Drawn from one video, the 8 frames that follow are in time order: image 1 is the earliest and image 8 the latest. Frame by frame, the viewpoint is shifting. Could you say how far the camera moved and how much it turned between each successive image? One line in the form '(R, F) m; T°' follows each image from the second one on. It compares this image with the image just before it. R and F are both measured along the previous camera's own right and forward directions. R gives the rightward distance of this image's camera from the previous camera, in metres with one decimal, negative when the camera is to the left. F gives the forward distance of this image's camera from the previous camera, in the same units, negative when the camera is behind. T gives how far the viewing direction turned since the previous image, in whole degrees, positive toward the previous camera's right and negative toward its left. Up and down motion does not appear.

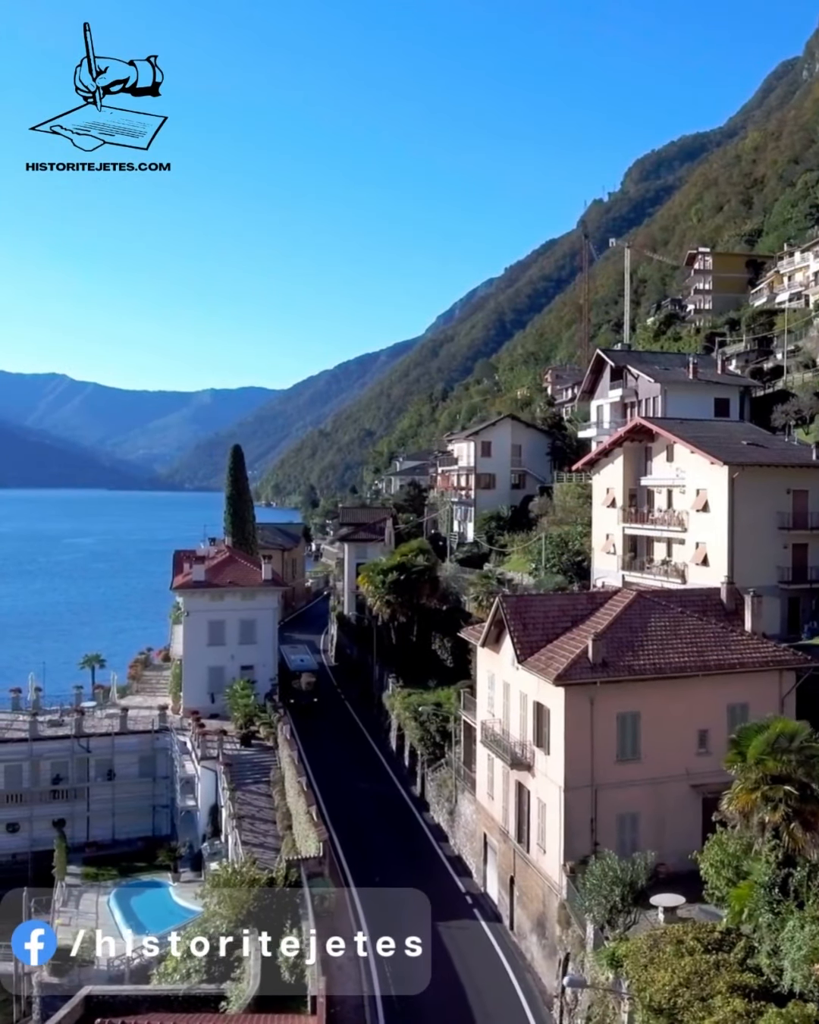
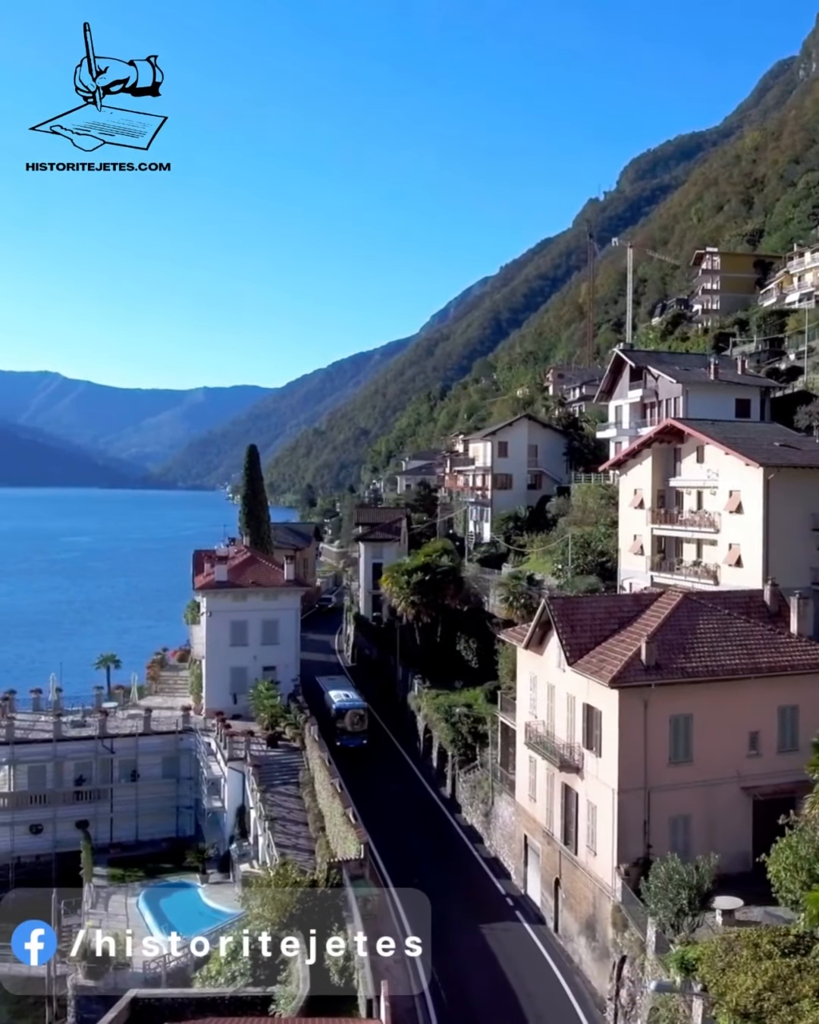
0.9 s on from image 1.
(-1.3, 0.0) m; +1°
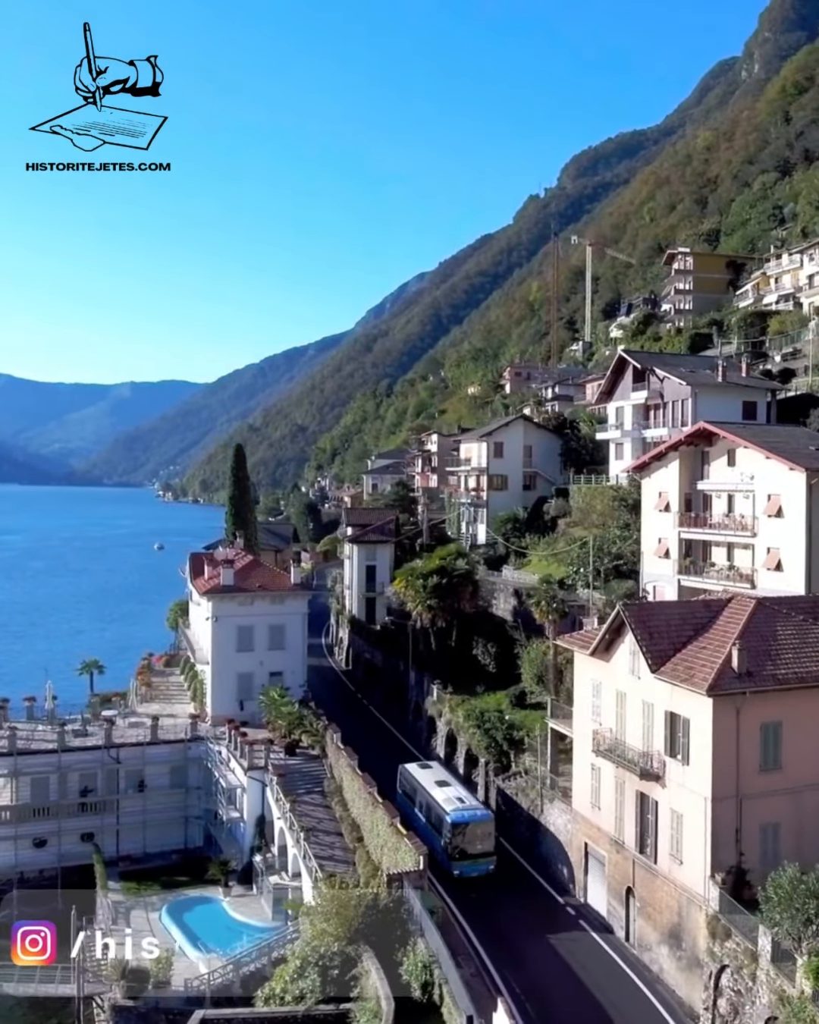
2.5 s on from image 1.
(-3.3, +0.7) m; +4°
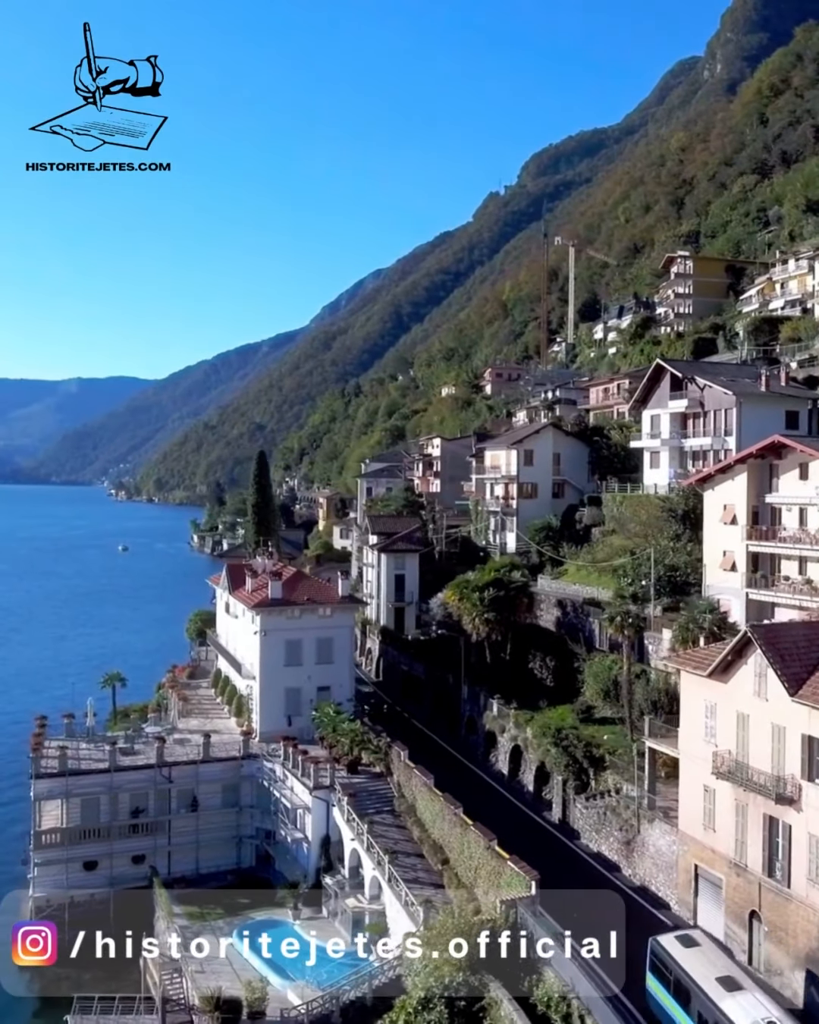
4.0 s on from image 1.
(-4.0, +0.7) m; +4°
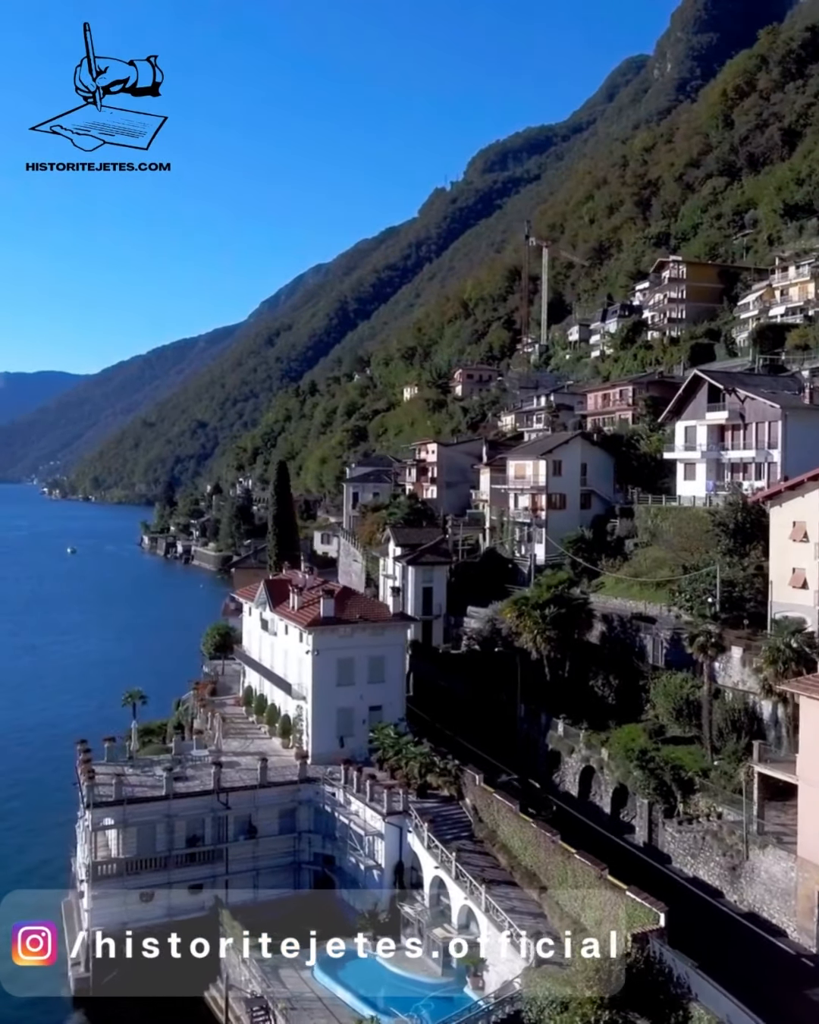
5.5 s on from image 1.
(-4.7, +1.1) m; +5°
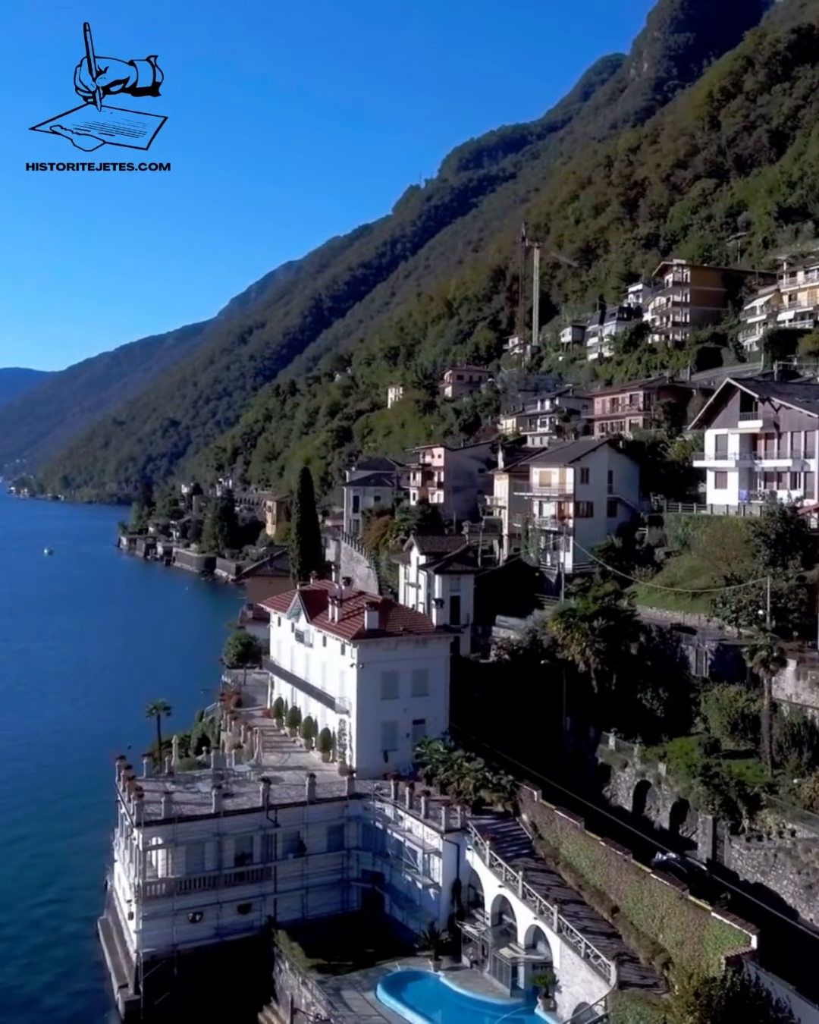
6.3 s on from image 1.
(-3.0, +0.7) m; +3°
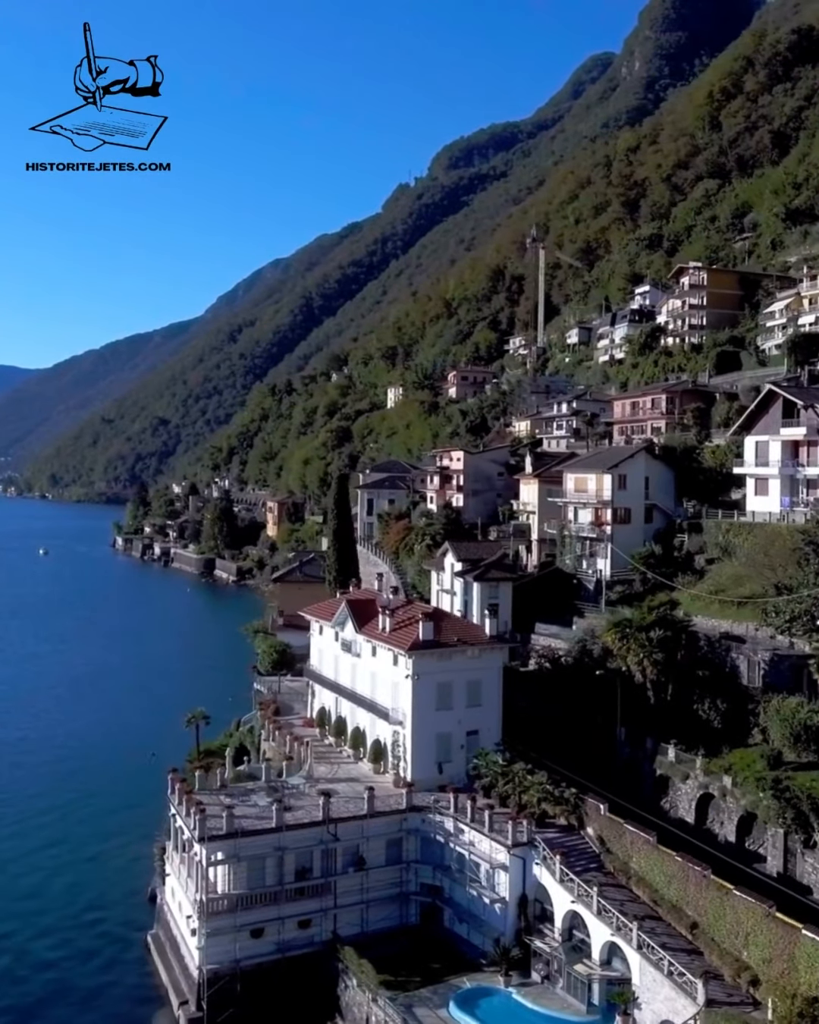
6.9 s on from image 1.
(-2.7, +0.5) m; +2°
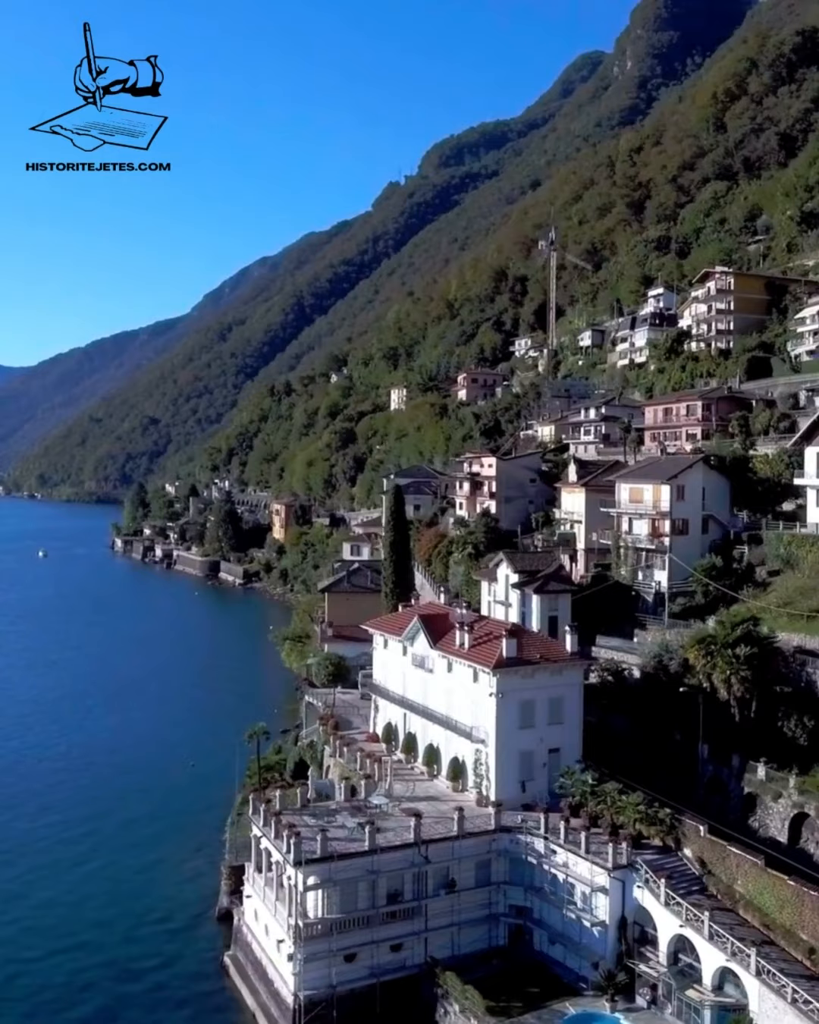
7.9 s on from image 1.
(-3.7, +0.8) m; +3°
